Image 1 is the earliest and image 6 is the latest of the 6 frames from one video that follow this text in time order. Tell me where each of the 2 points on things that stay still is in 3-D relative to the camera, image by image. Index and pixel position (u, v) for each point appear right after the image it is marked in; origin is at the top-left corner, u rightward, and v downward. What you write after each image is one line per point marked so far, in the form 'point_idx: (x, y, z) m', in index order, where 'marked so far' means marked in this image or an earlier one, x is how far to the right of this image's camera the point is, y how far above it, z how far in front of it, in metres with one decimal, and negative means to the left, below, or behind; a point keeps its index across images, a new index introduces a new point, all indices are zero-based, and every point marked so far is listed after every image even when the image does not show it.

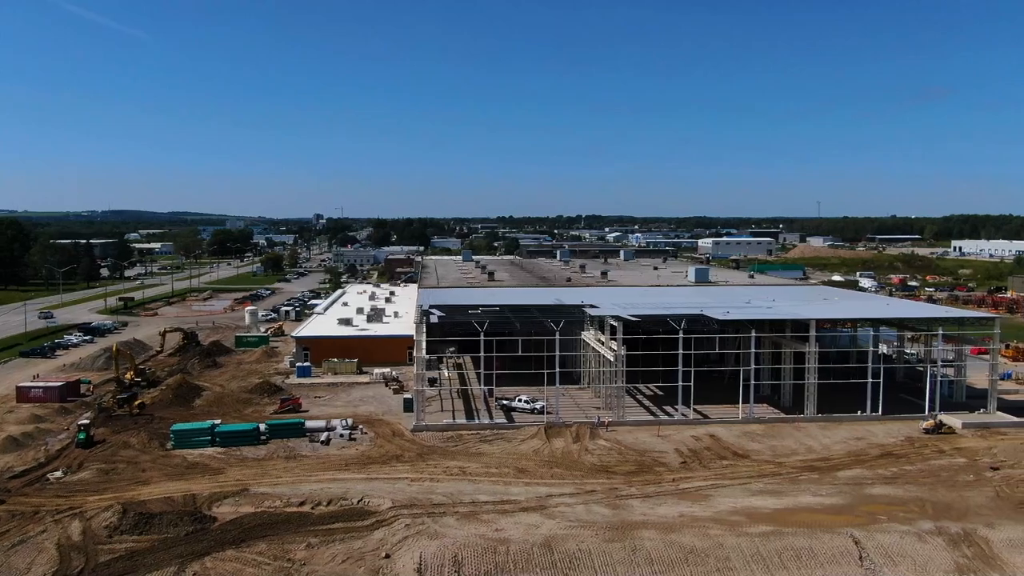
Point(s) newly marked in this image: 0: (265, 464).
0: (-4.4, -3.2, +13.5) m
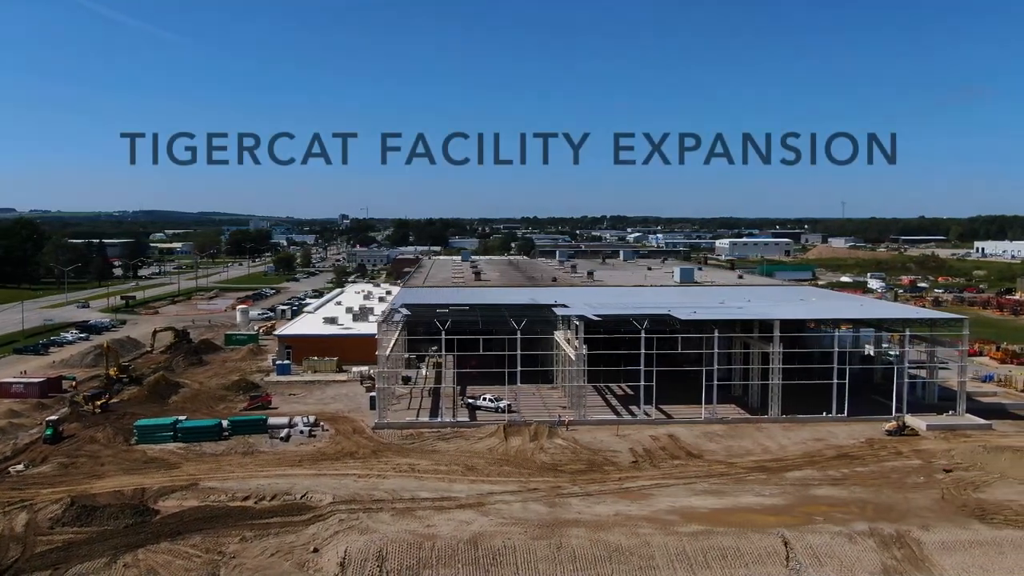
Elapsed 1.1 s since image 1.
0: (-5.3, -3.1, +13.7) m
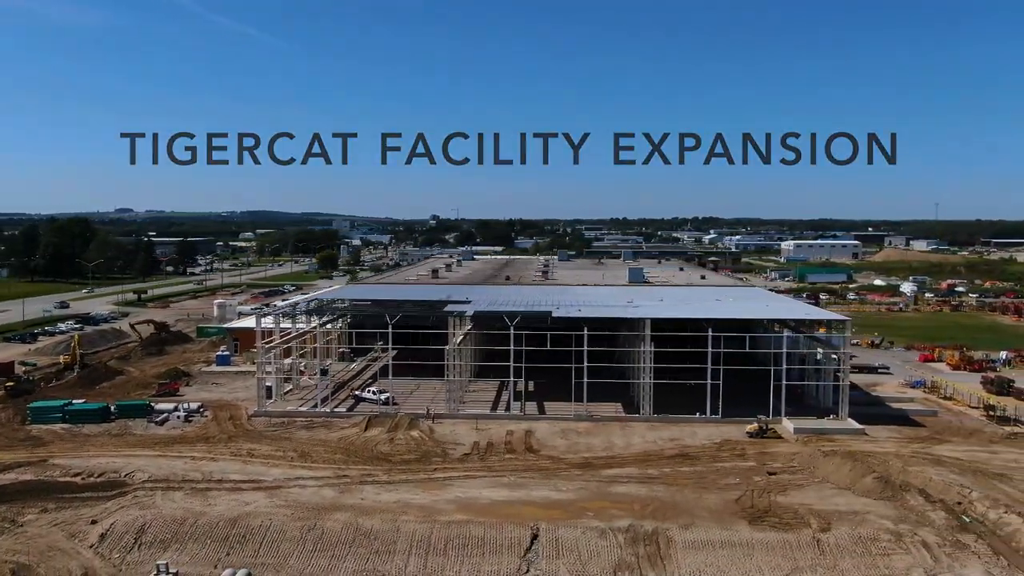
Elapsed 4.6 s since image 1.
0: (-8.2, -3.0, +14.7) m
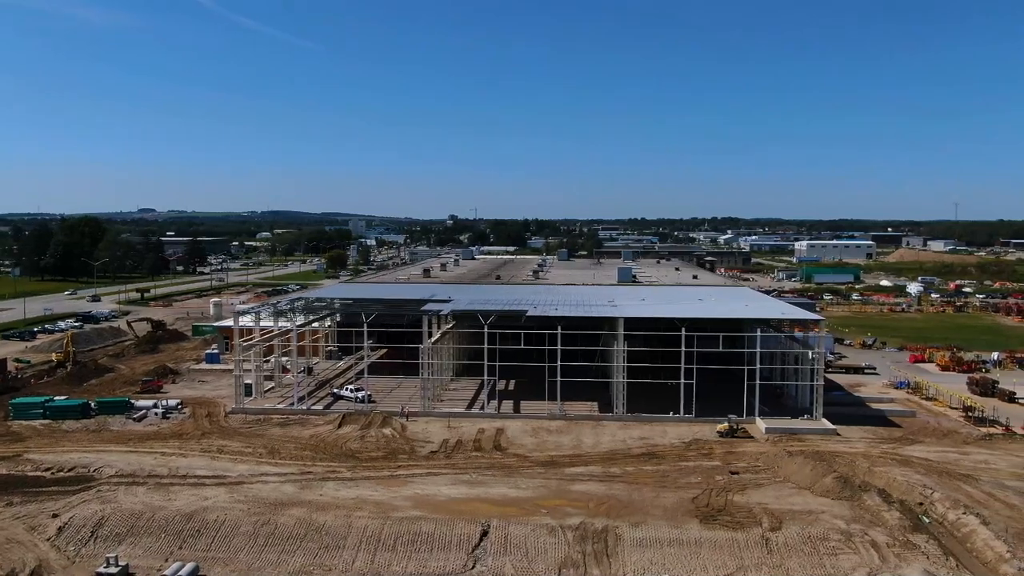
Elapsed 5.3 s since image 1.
0: (-8.8, -2.9, +15.0) m
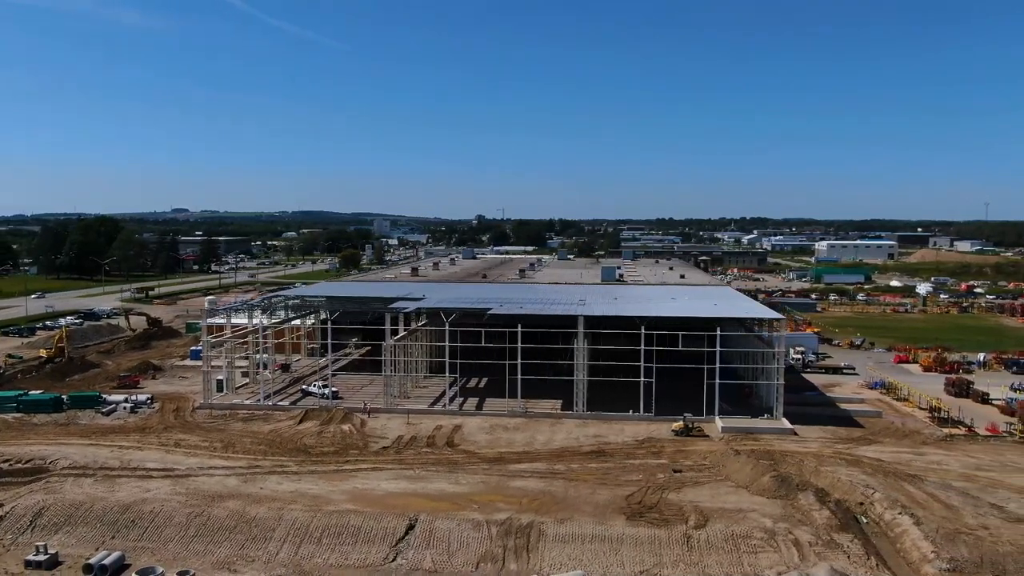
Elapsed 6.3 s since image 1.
0: (-9.7, -2.9, +15.3) m
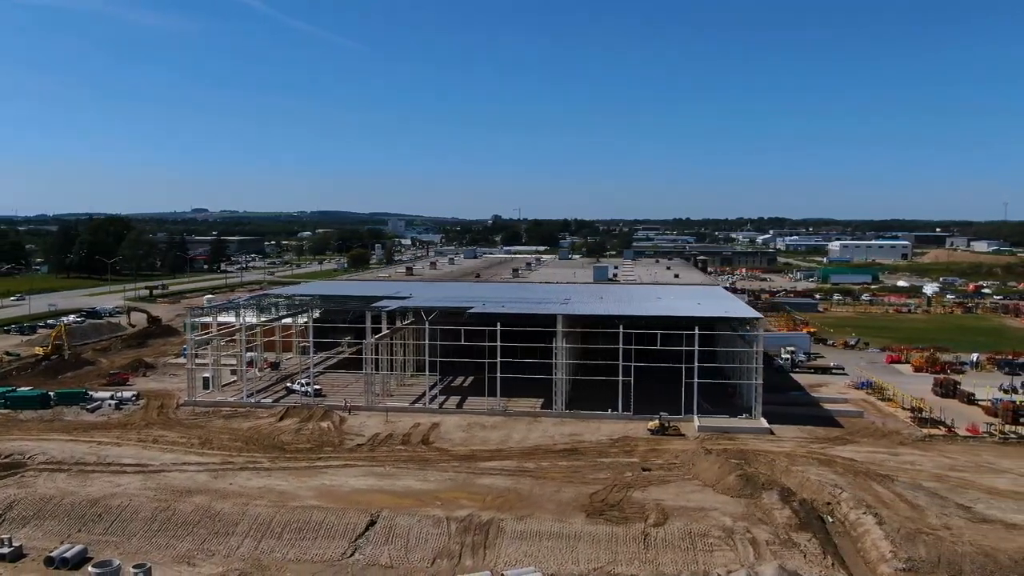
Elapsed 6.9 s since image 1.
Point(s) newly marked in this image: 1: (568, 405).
0: (-10.1, -2.8, +15.6) m
1: (+1.2, -2.5, +16.2) m
